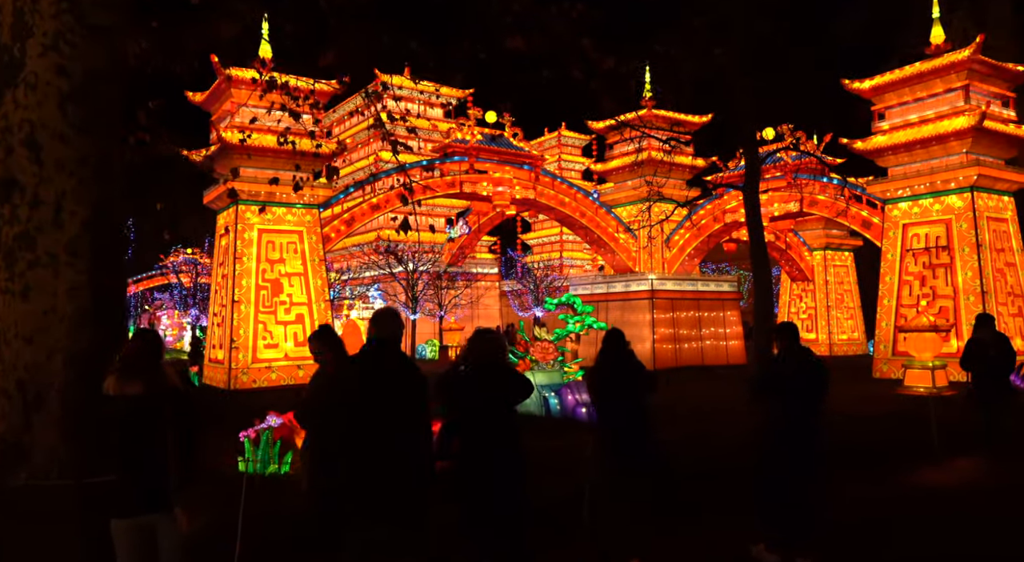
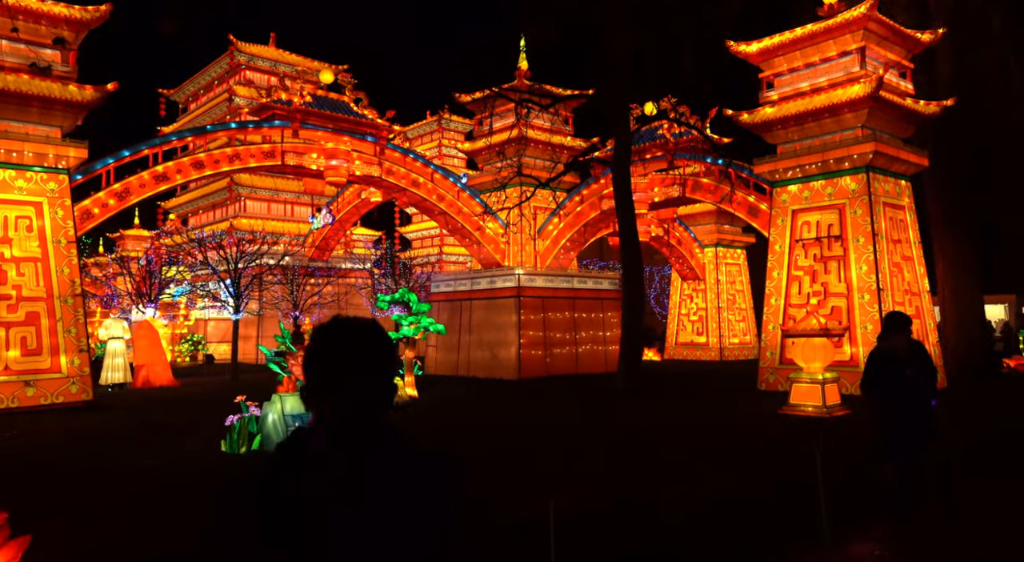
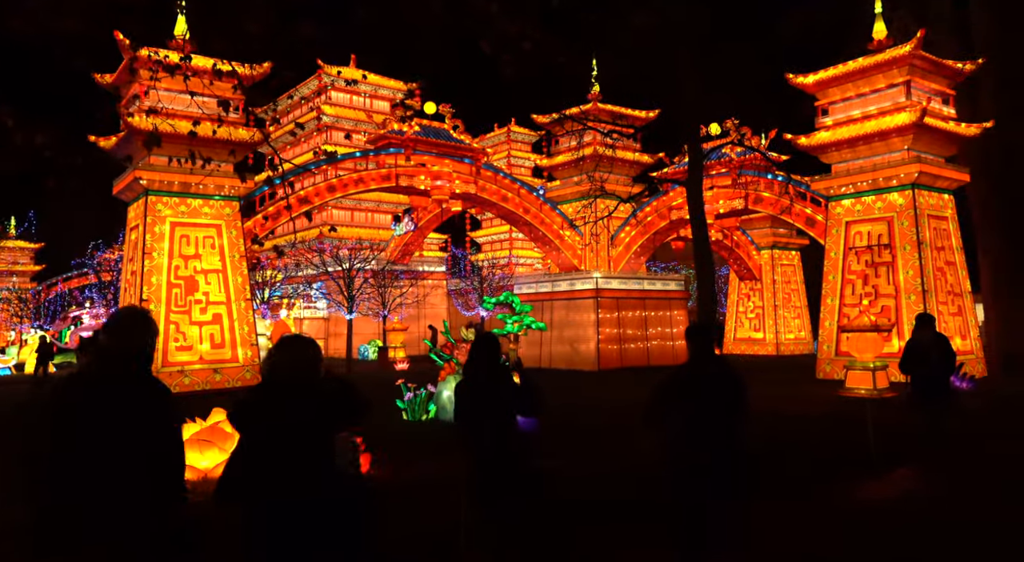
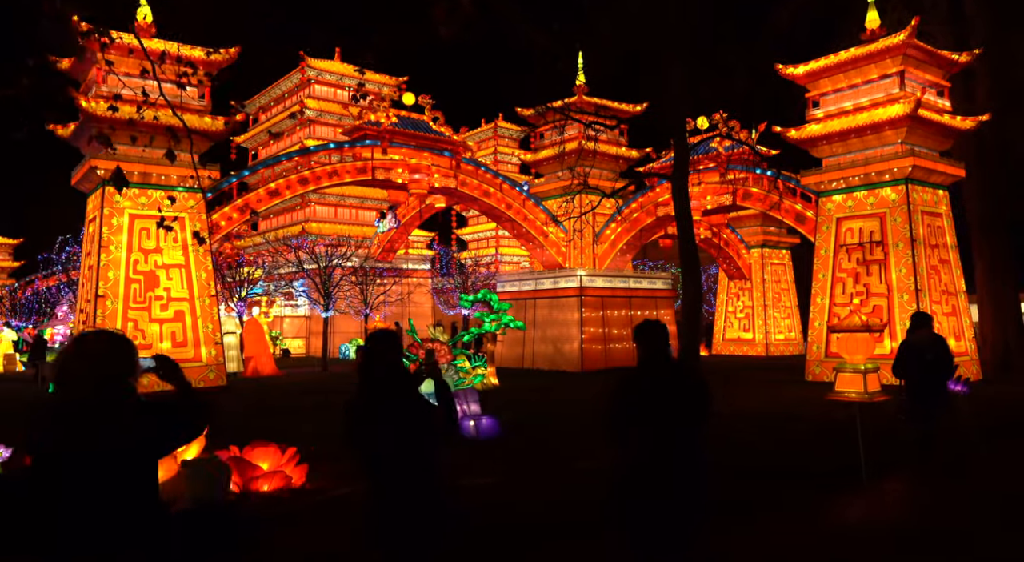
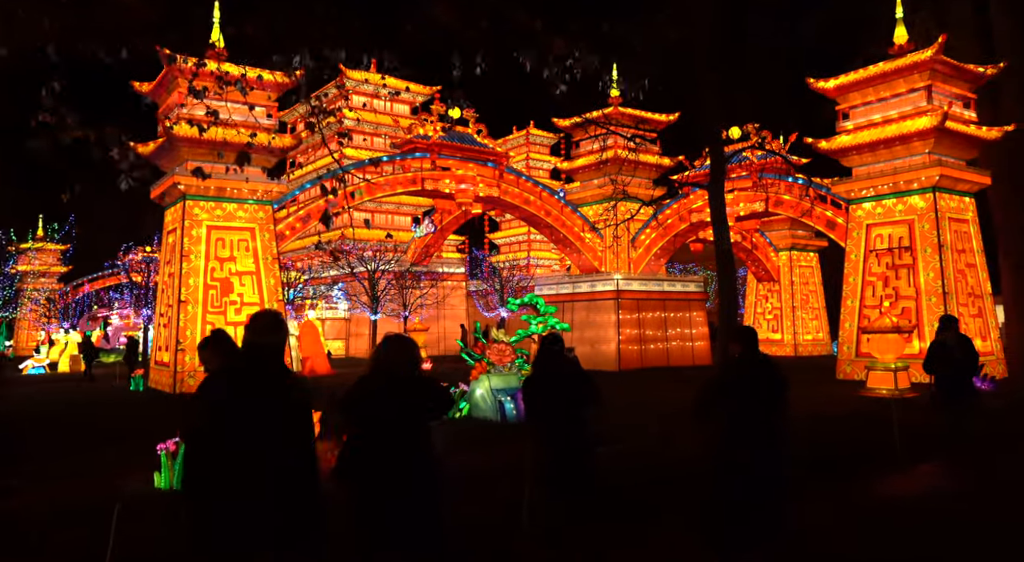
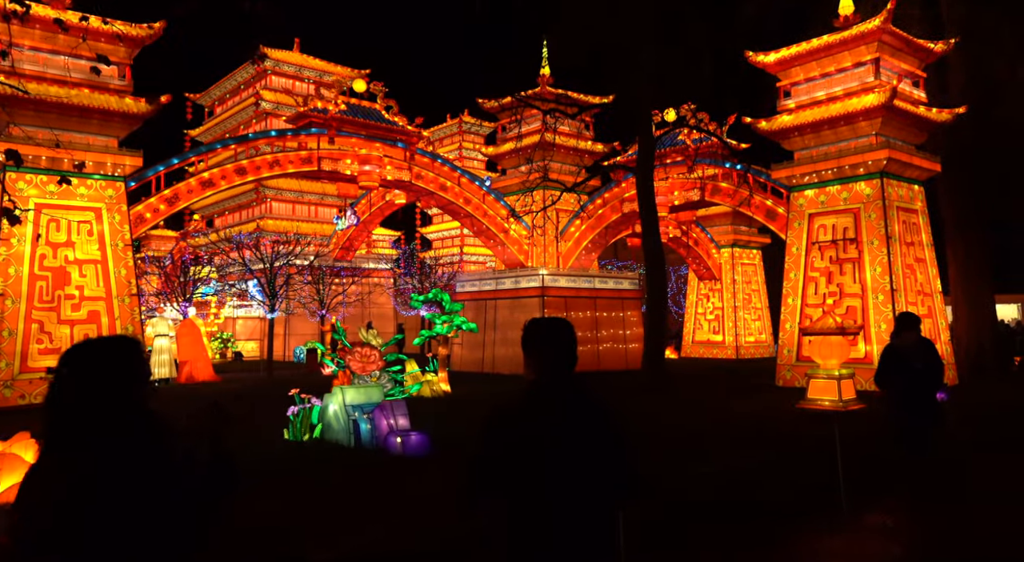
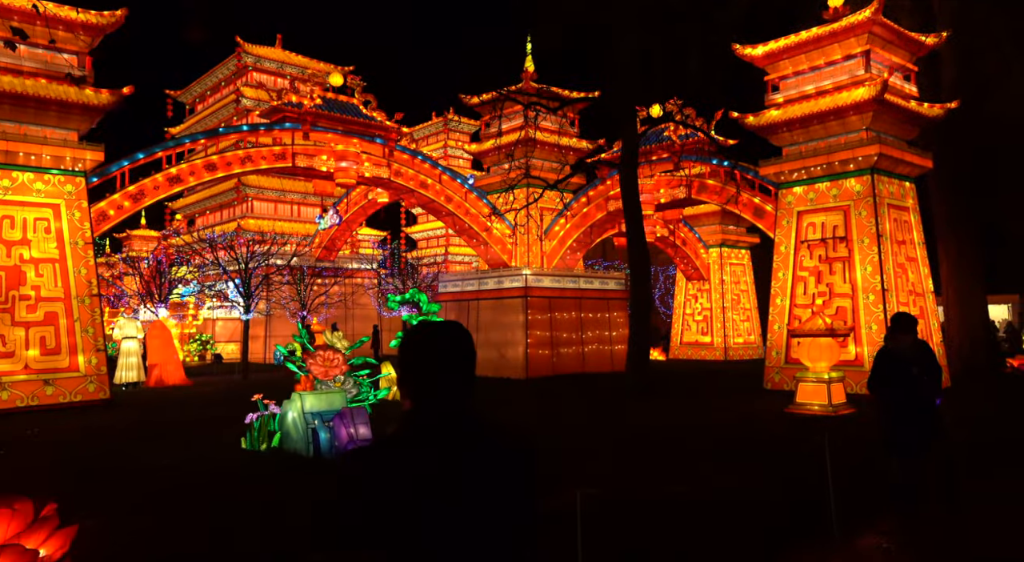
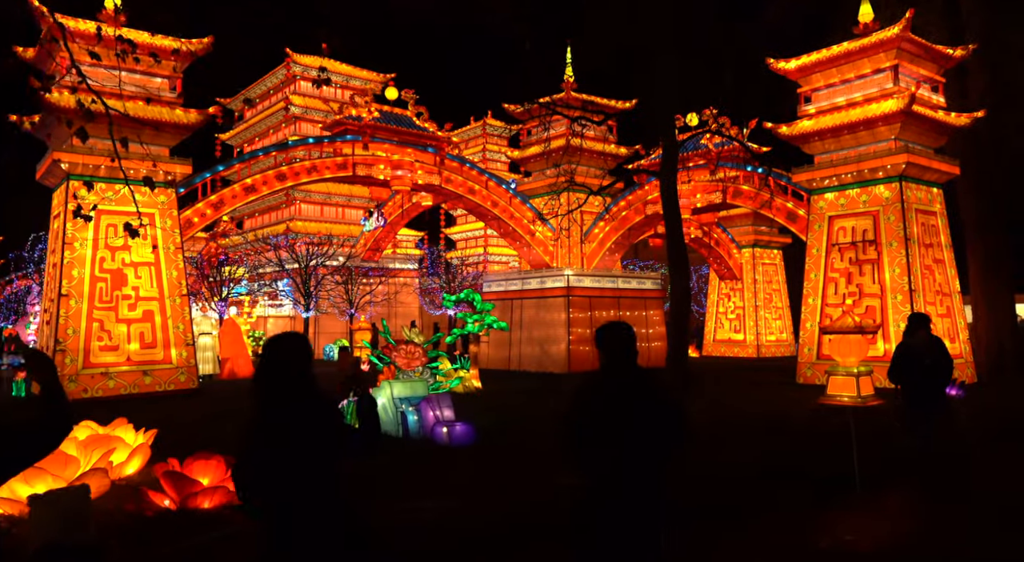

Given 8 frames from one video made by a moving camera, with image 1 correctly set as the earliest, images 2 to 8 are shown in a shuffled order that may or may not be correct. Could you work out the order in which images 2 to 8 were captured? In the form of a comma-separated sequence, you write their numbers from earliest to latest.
5, 3, 4, 8, 6, 7, 2
